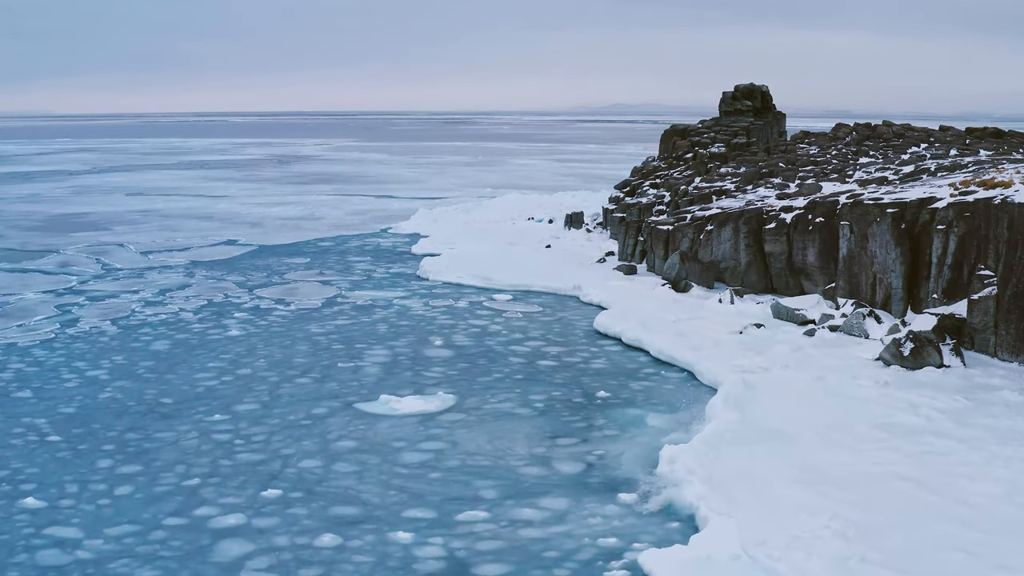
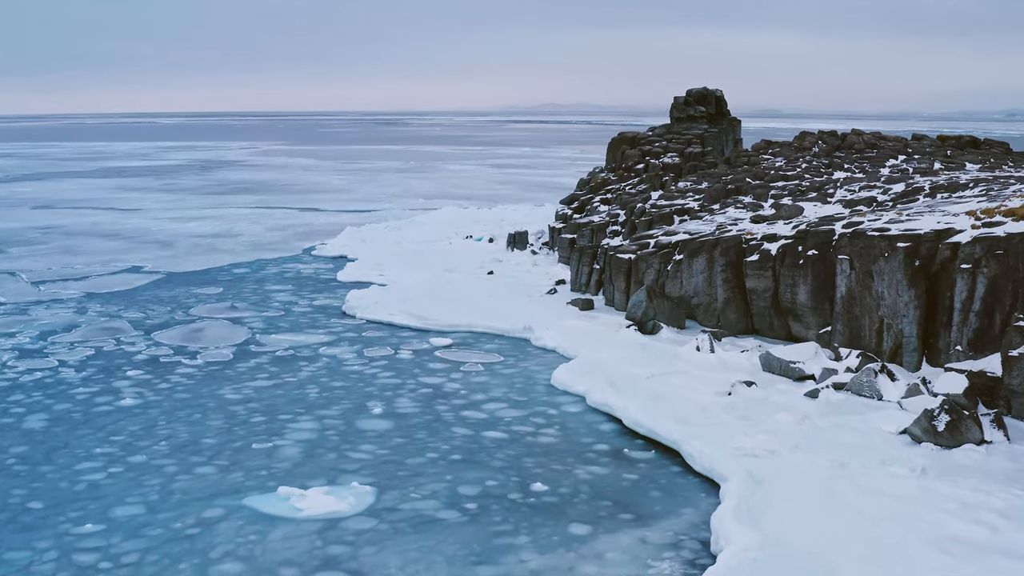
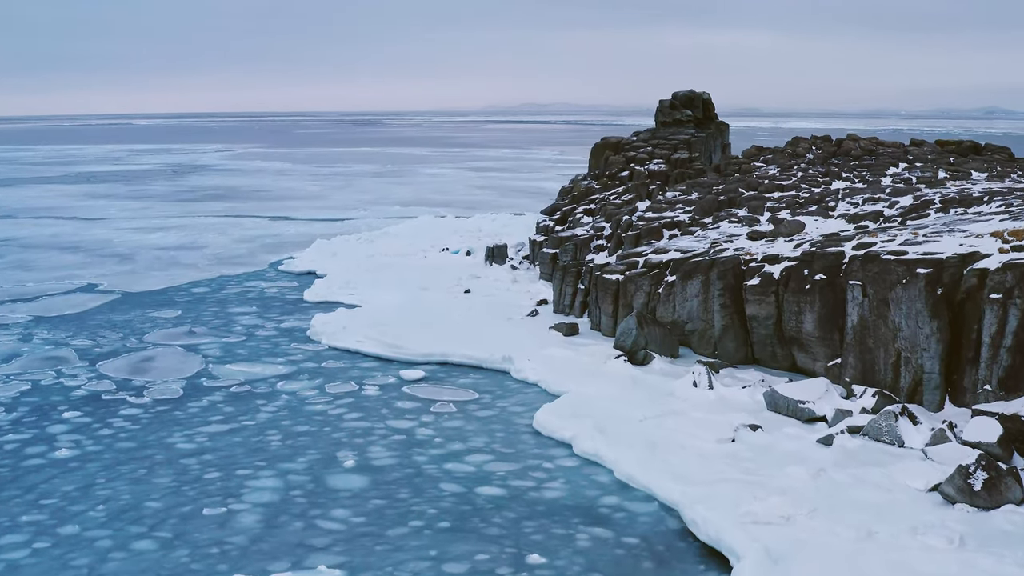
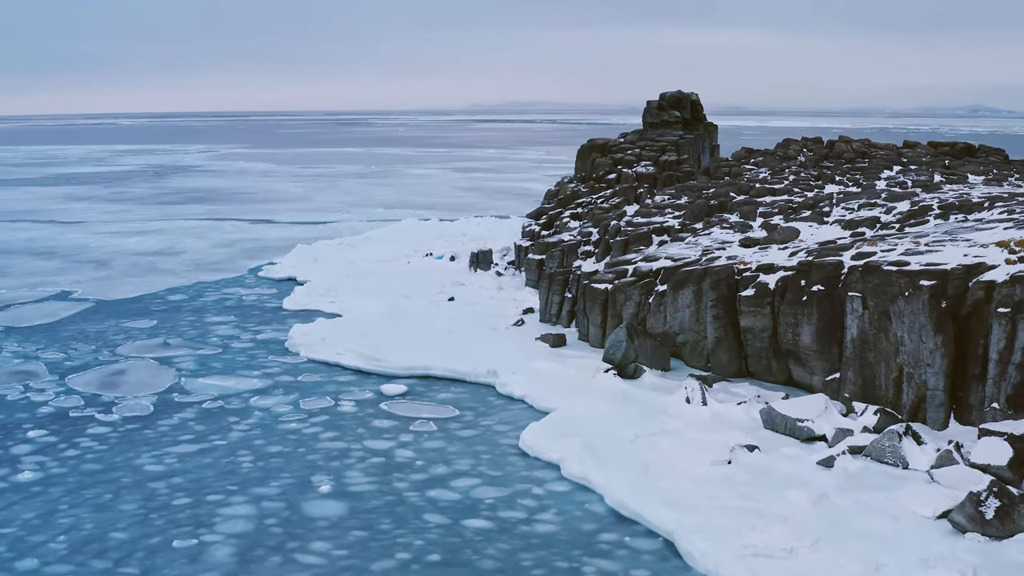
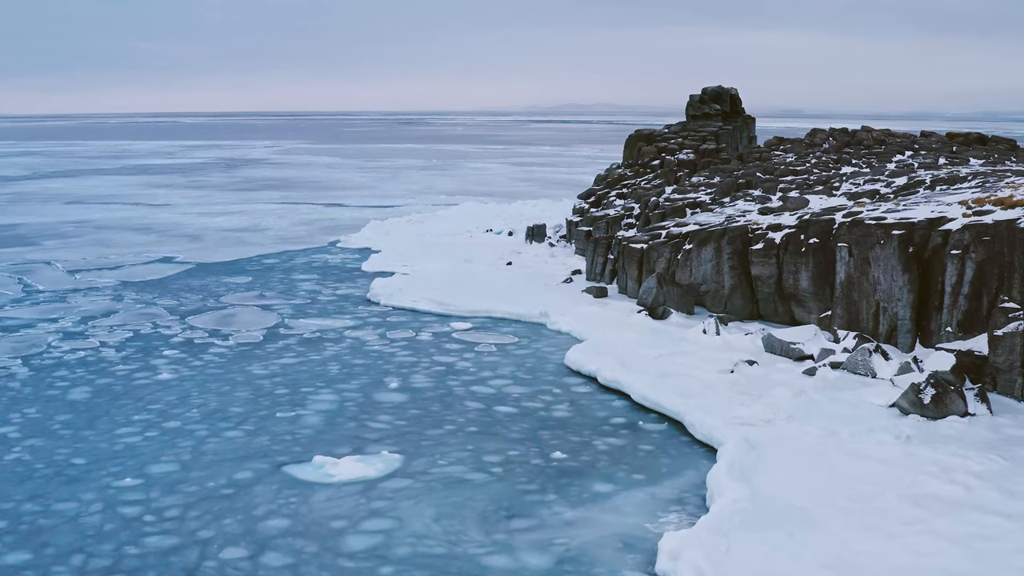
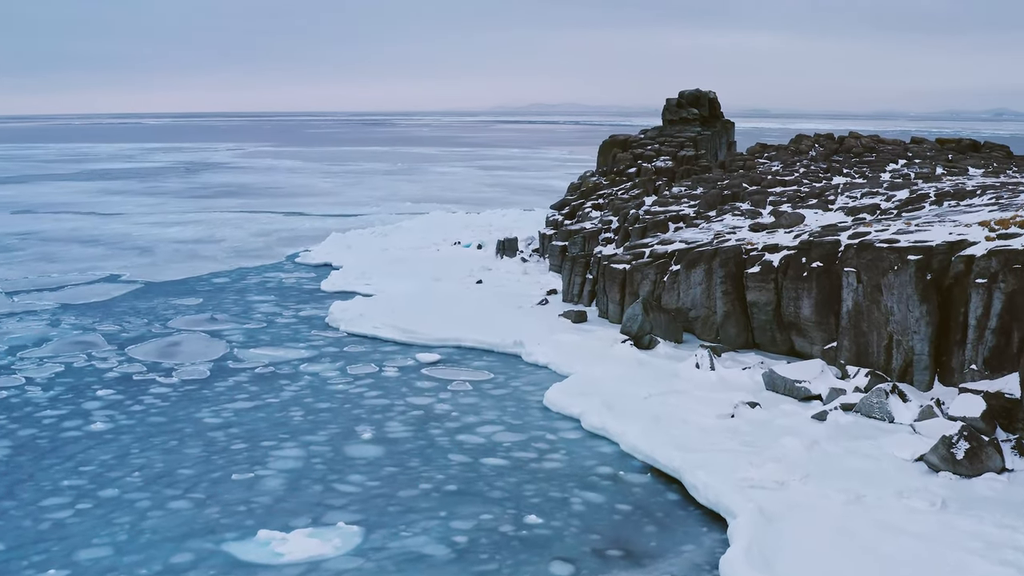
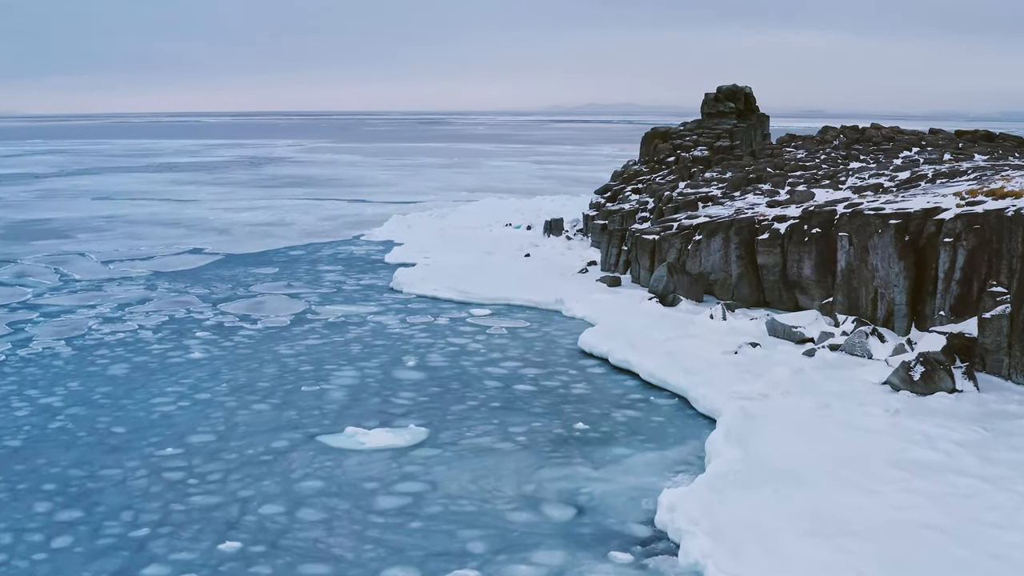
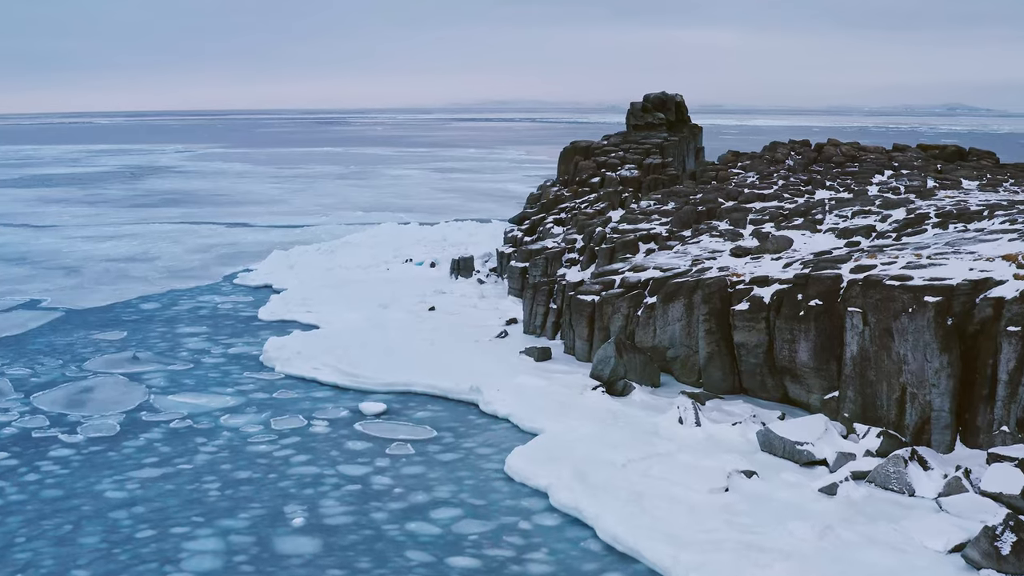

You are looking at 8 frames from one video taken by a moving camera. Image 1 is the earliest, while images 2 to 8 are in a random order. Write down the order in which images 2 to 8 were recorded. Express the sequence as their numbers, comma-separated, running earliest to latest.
7, 5, 2, 6, 3, 4, 8
